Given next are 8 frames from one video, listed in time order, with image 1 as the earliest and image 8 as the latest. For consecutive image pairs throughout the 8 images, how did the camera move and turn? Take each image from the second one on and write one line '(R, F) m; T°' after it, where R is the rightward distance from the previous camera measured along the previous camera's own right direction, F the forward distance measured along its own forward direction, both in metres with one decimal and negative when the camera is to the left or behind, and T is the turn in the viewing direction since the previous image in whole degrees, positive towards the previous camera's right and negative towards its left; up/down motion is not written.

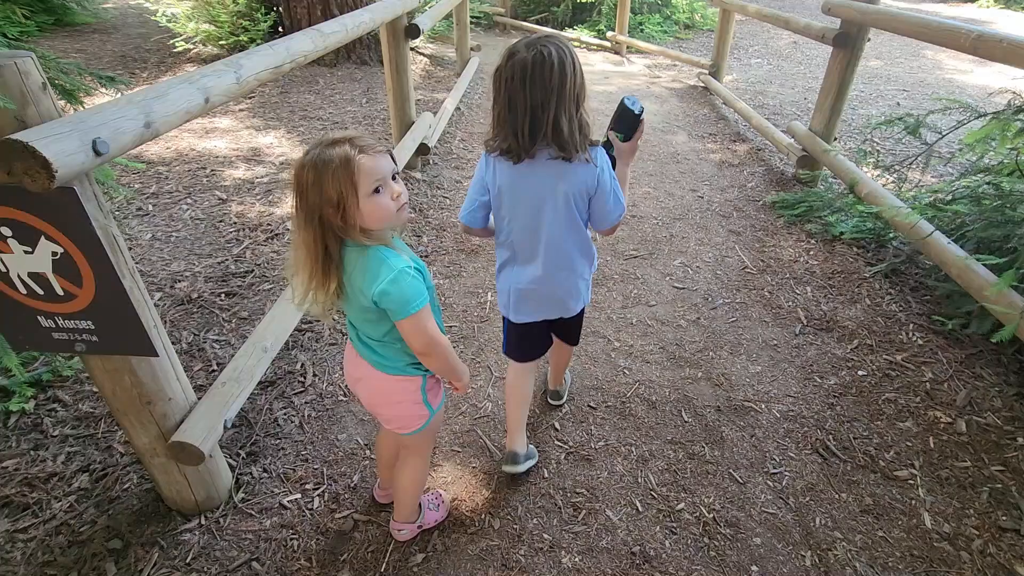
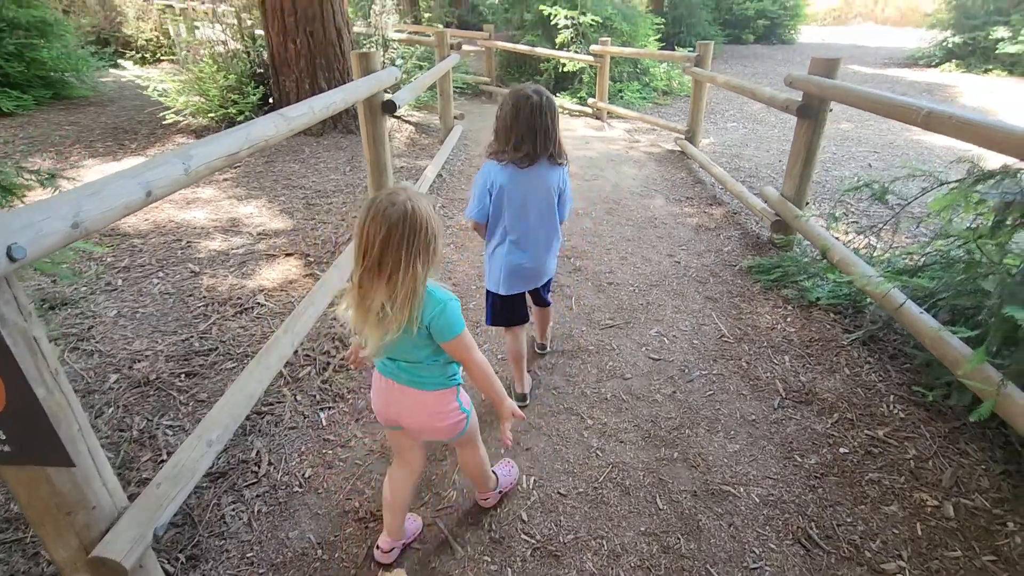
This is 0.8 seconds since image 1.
(+0.1, 0.0) m; +1°
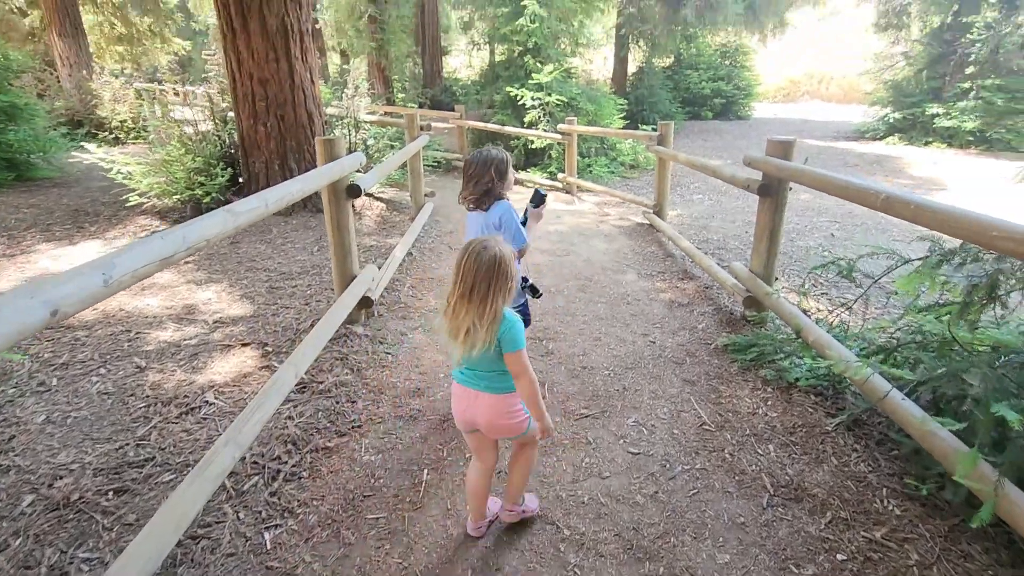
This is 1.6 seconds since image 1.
(+0.1, +0.1) m; +3°
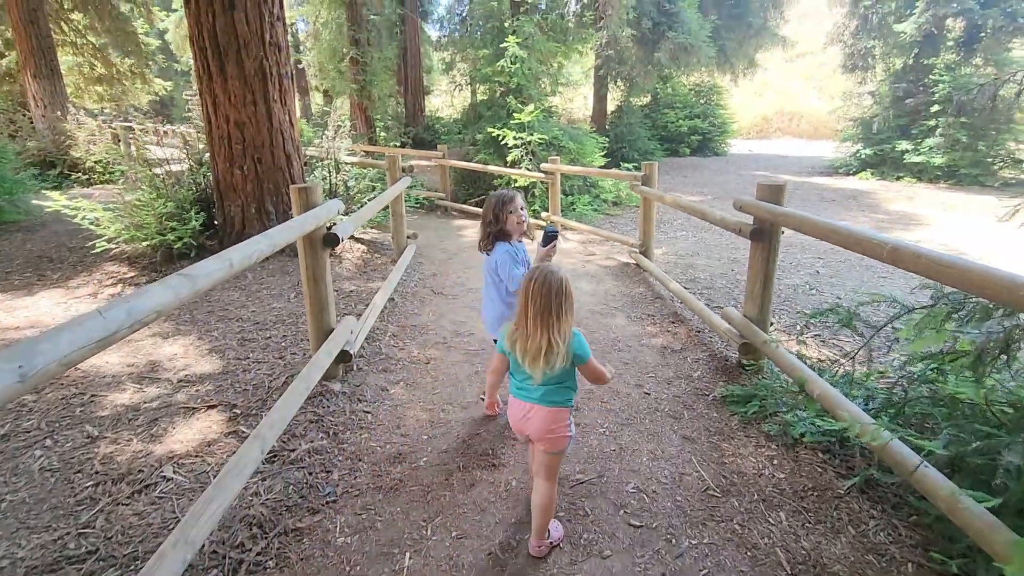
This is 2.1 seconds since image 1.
(0.0, +0.2) m; +2°
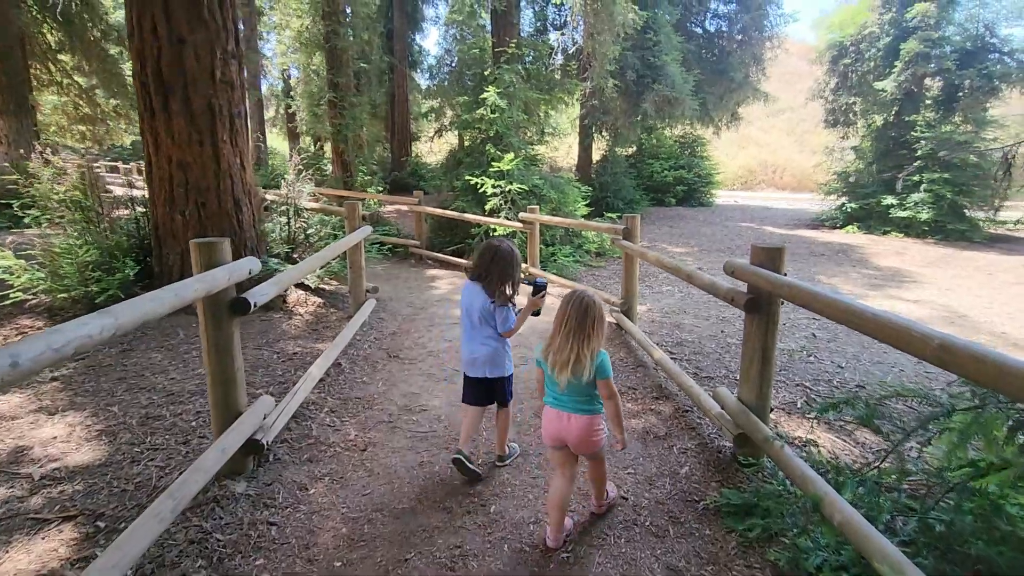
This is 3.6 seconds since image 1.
(+0.2, +0.5) m; +1°
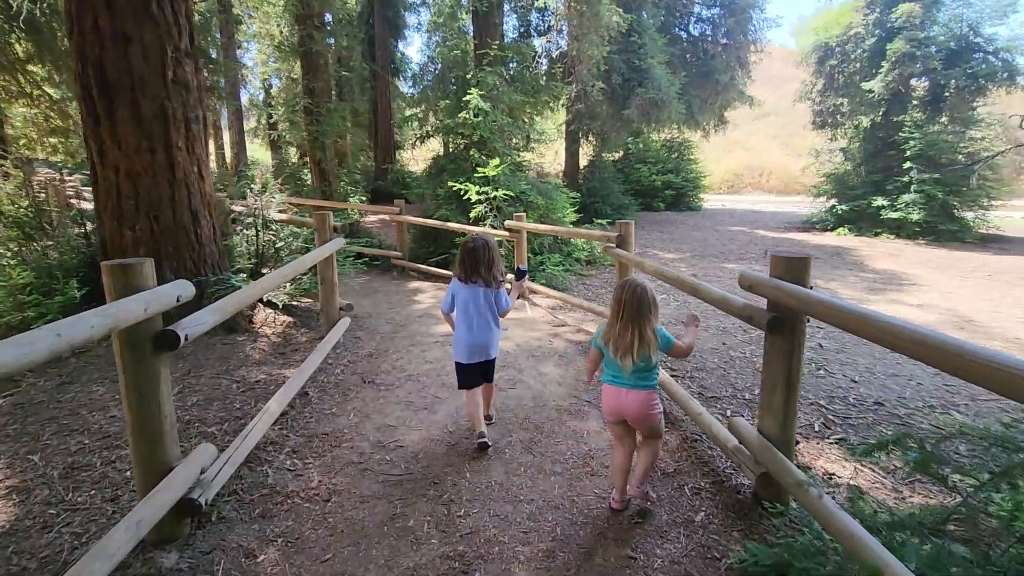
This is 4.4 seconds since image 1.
(0.0, +0.4) m; +1°
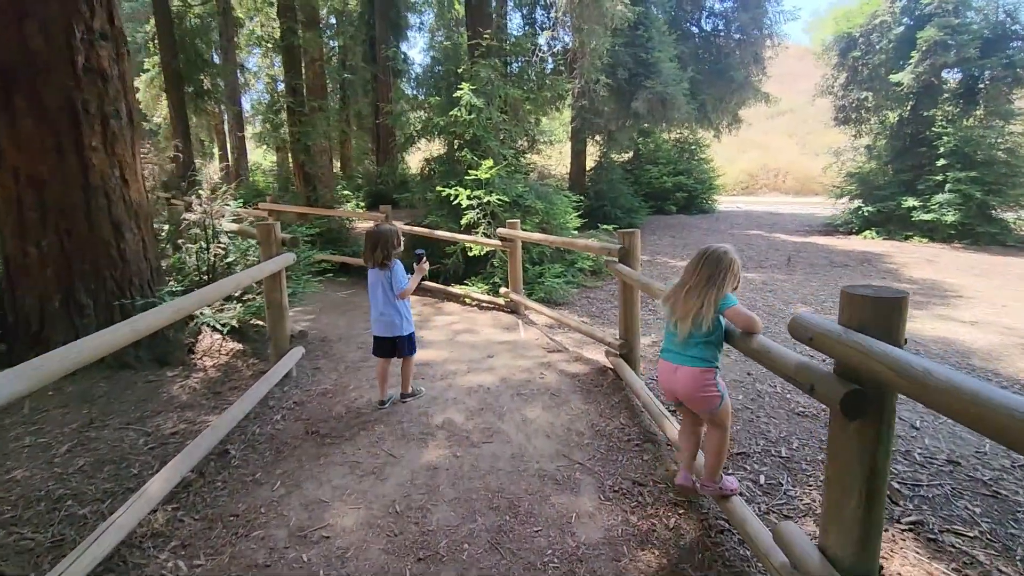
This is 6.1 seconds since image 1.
(+0.2, +0.8) m; -1°
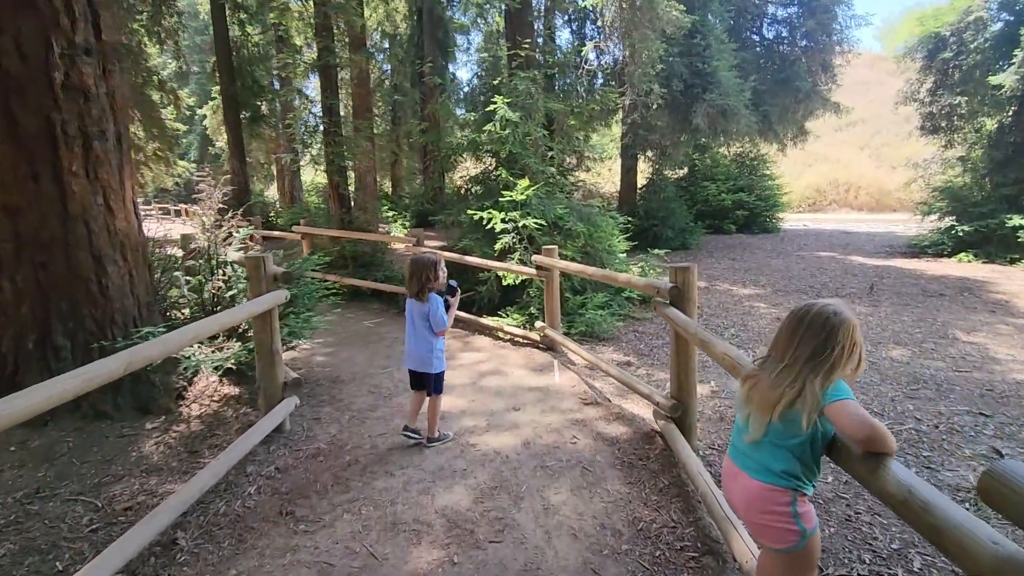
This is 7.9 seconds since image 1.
(+0.2, +0.7) m; -6°
